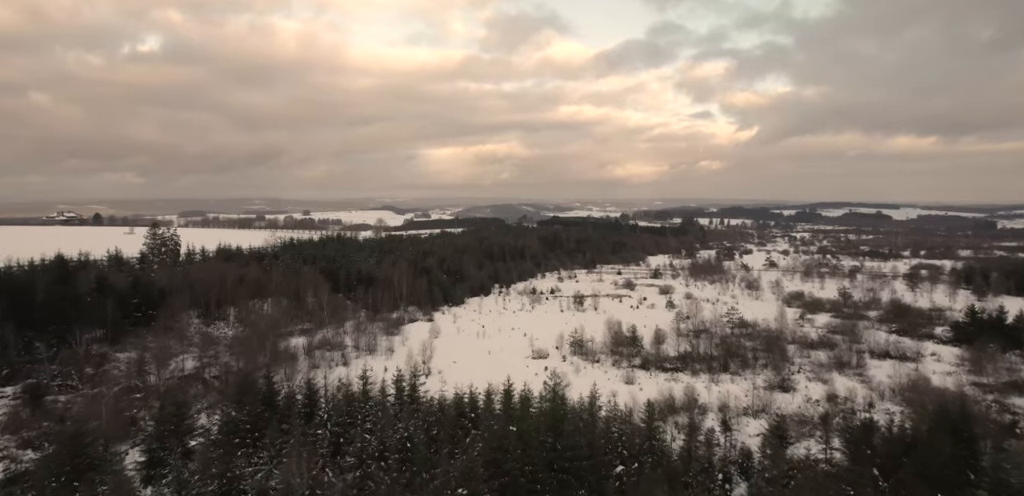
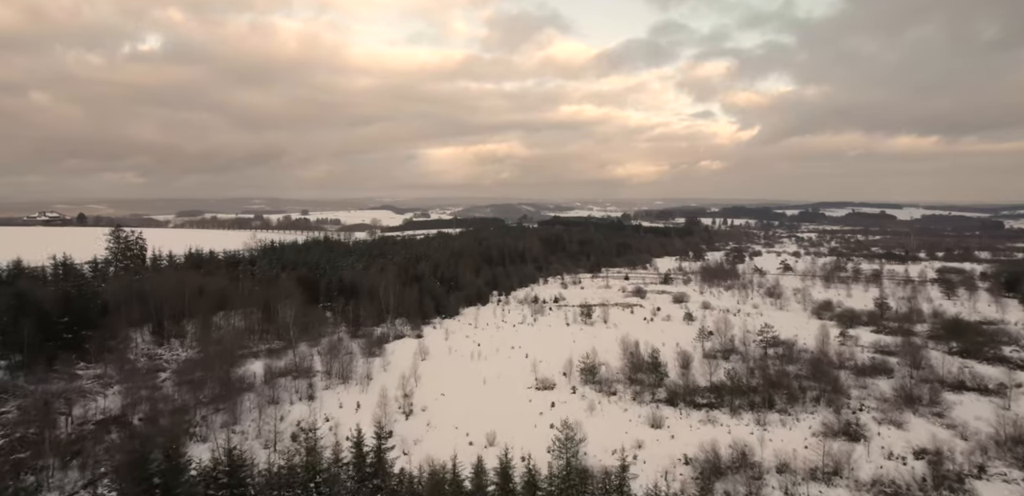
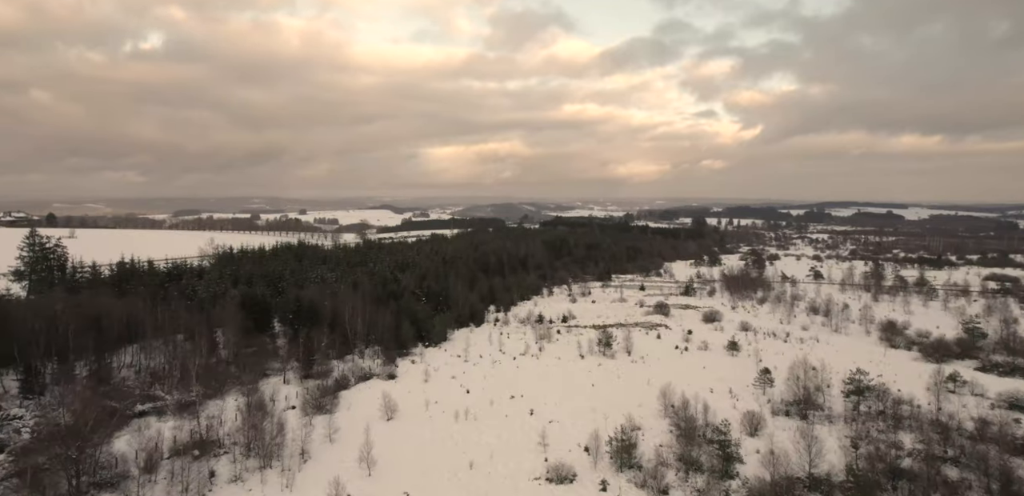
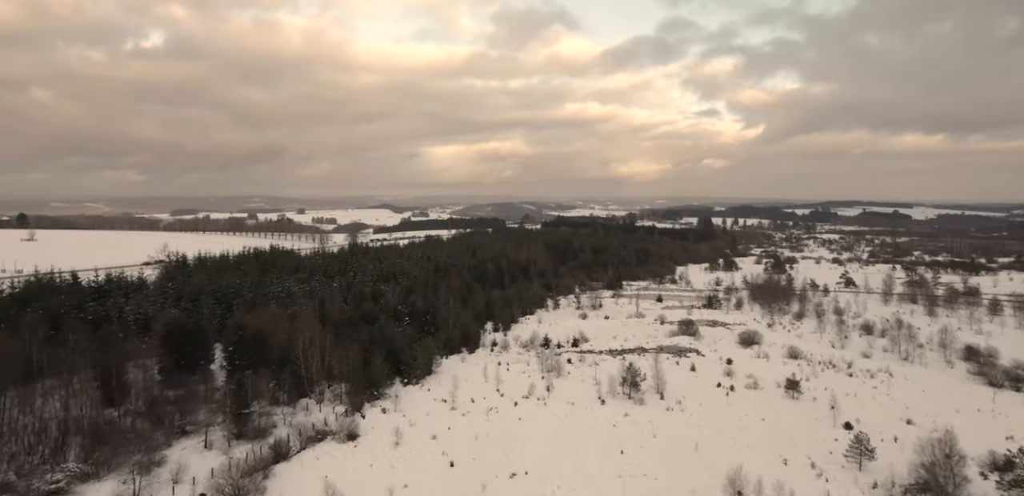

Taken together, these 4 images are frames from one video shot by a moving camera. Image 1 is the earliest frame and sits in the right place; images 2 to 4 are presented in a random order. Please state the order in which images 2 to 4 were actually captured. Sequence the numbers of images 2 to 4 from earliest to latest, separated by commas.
2, 3, 4
